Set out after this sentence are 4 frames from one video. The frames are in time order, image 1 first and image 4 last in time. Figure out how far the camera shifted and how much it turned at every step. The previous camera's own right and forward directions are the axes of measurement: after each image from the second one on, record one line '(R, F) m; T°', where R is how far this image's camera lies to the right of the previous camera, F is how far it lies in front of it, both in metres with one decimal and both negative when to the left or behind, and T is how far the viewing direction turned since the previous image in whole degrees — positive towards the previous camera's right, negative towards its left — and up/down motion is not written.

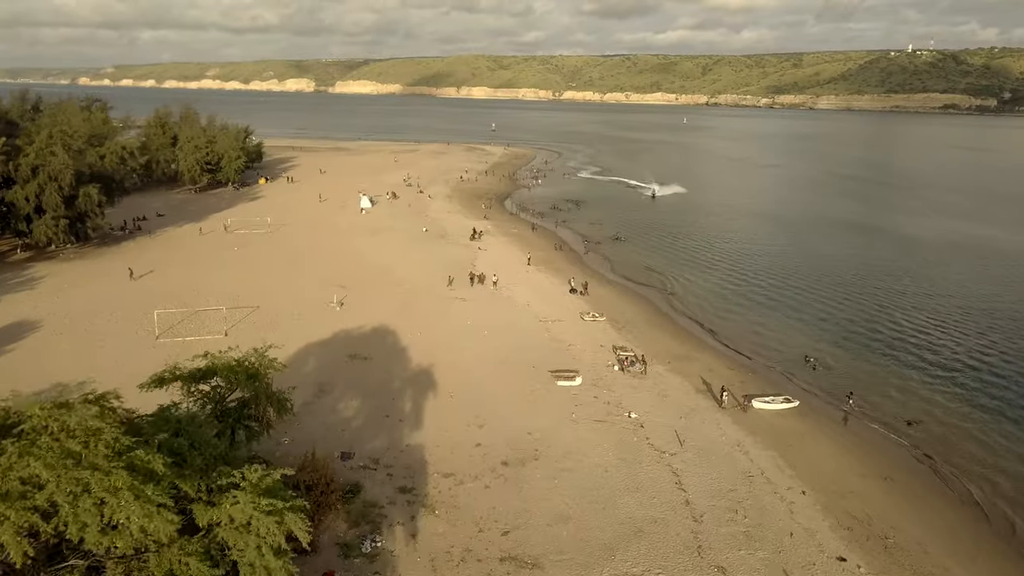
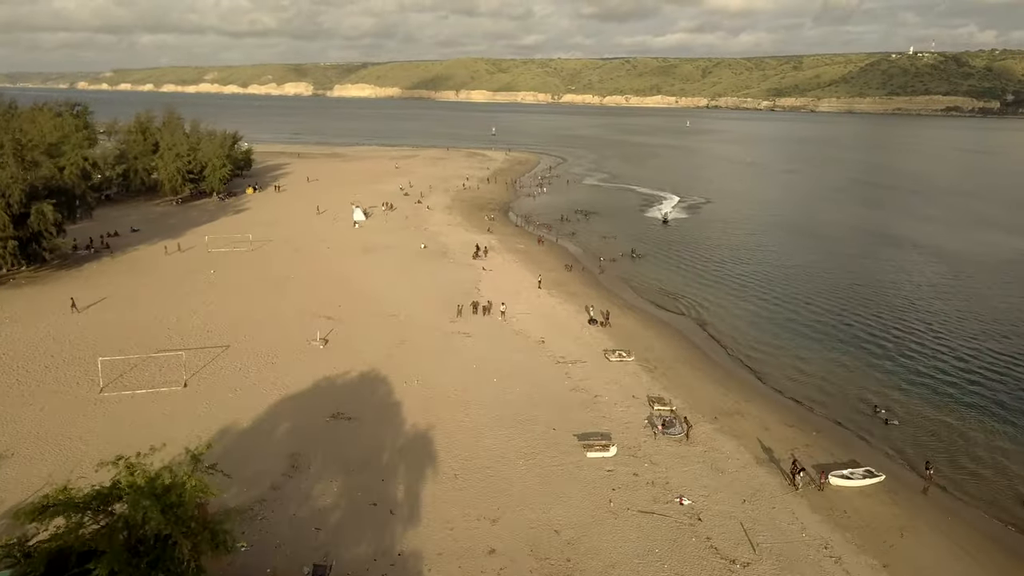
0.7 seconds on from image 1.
(-0.6, +4.1) m; 0°
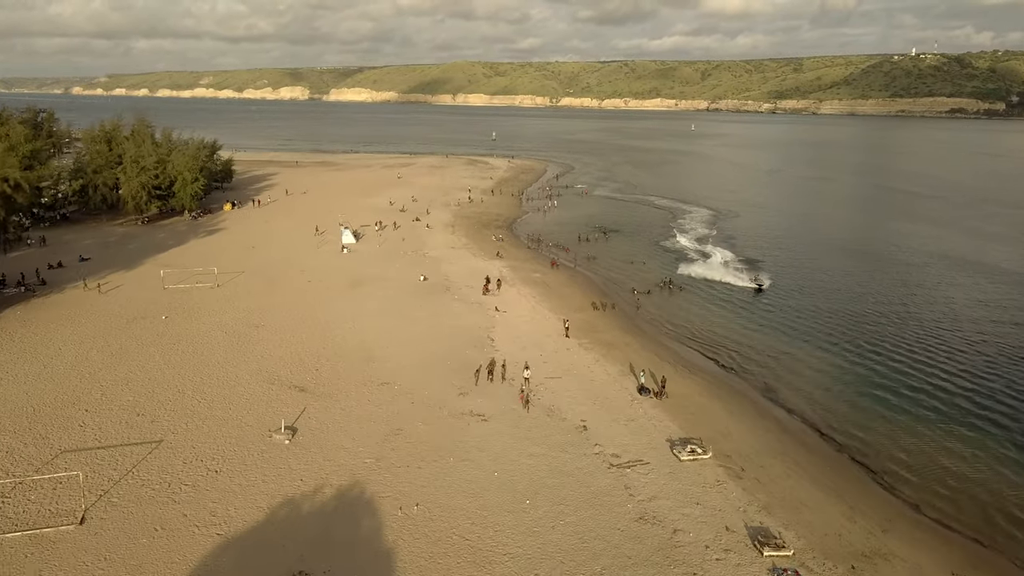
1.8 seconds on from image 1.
(-1.2, +6.5) m; 0°
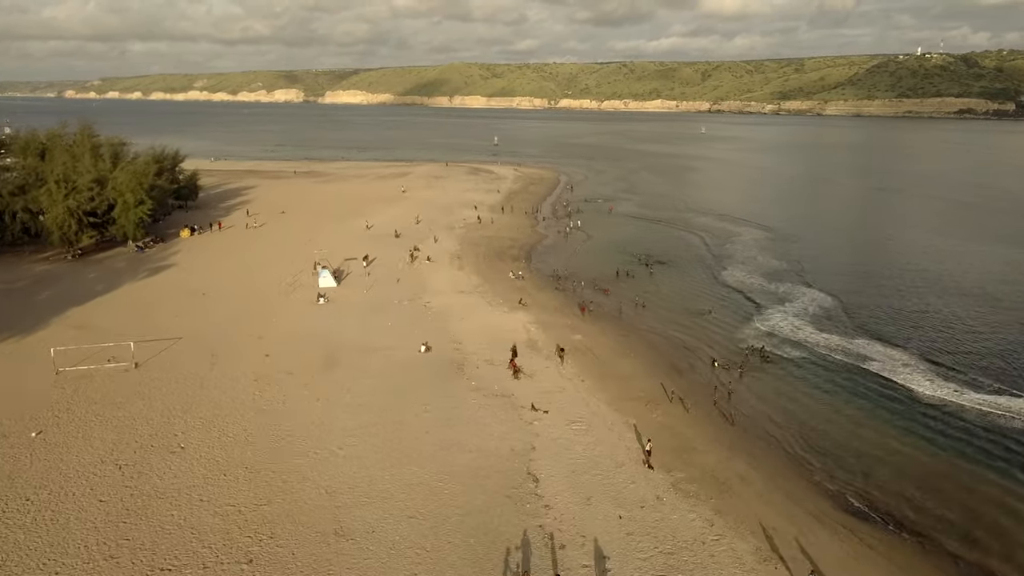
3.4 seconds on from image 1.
(-1.8, +9.6) m; 0°
